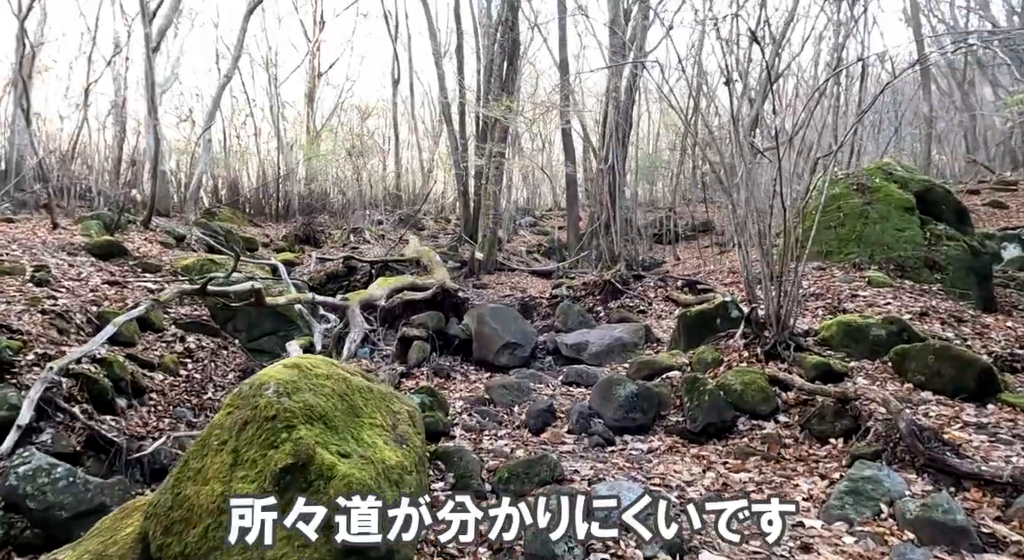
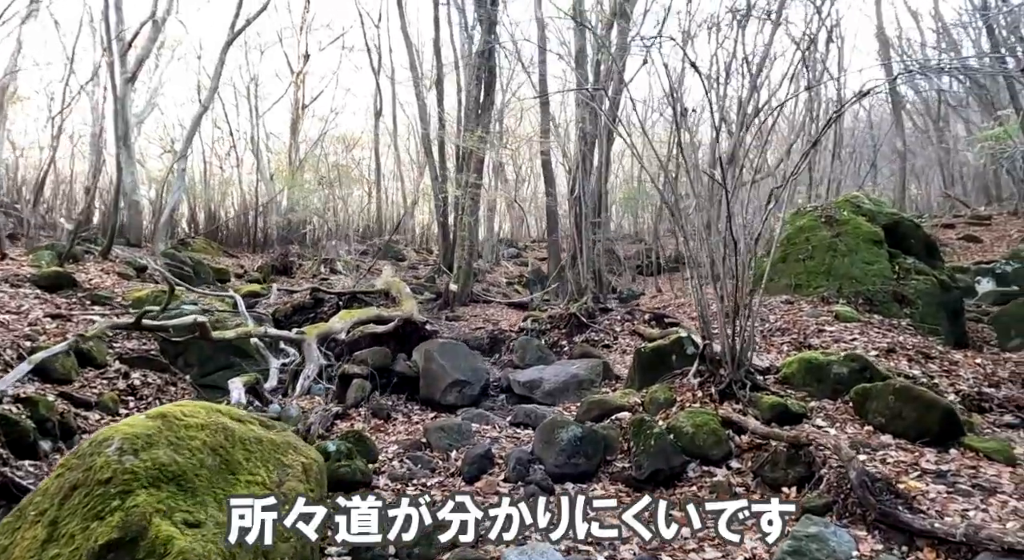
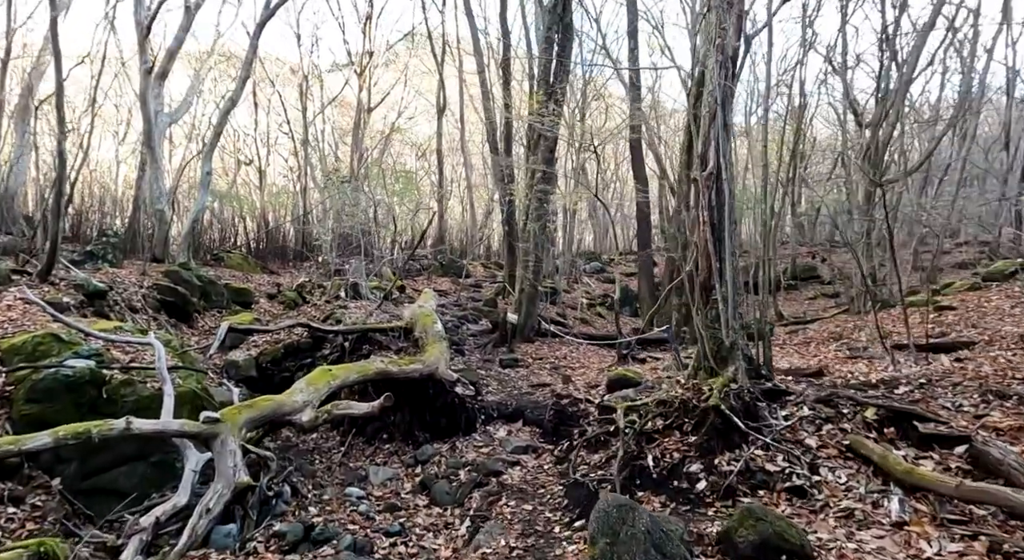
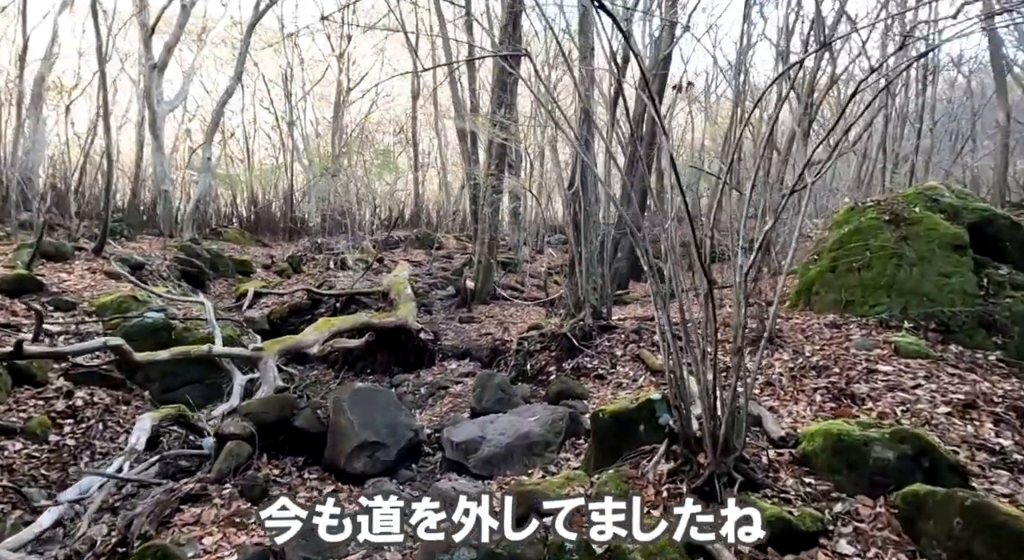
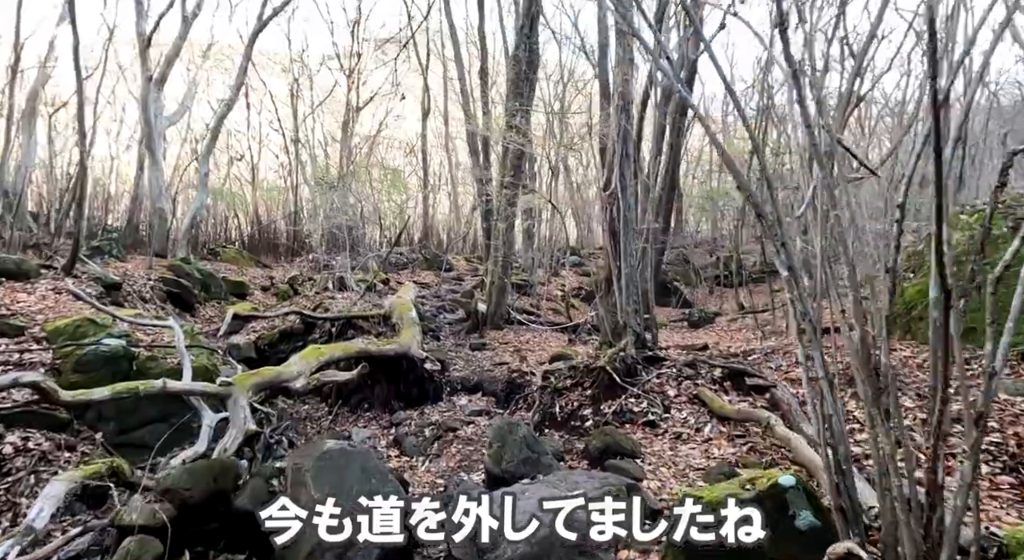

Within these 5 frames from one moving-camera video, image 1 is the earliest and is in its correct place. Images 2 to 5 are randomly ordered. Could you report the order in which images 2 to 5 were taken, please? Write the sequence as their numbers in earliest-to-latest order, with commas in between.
2, 4, 5, 3
